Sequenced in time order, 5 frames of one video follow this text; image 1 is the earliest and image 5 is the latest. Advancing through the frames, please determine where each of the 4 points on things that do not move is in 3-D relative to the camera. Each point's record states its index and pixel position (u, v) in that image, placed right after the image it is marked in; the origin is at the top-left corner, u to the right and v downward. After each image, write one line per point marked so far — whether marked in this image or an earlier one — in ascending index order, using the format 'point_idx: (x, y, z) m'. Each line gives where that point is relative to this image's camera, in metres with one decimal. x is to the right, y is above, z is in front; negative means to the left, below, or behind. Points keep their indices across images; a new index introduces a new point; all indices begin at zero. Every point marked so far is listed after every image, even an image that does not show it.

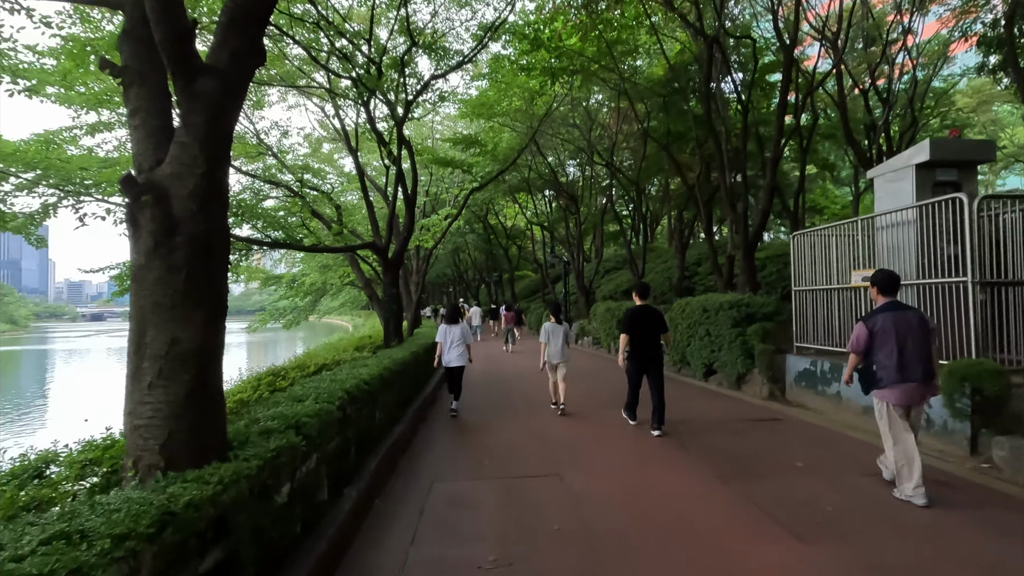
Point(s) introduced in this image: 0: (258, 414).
0: (-1.7, -0.8, +3.6) m
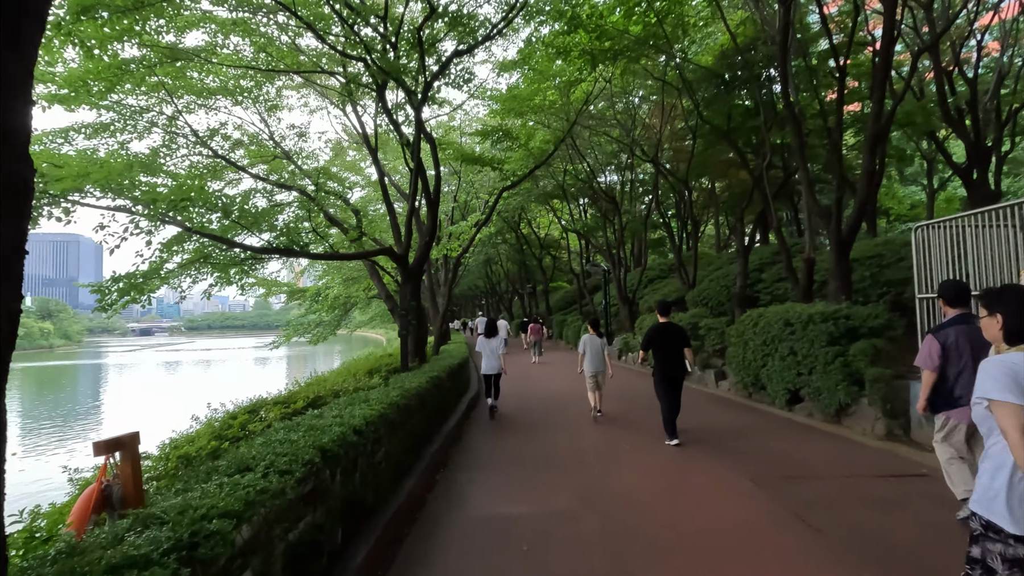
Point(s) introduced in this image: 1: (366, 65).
0: (-1.5, -0.9, +2.2) m
1: (-2.4, +3.6, +8.7) m
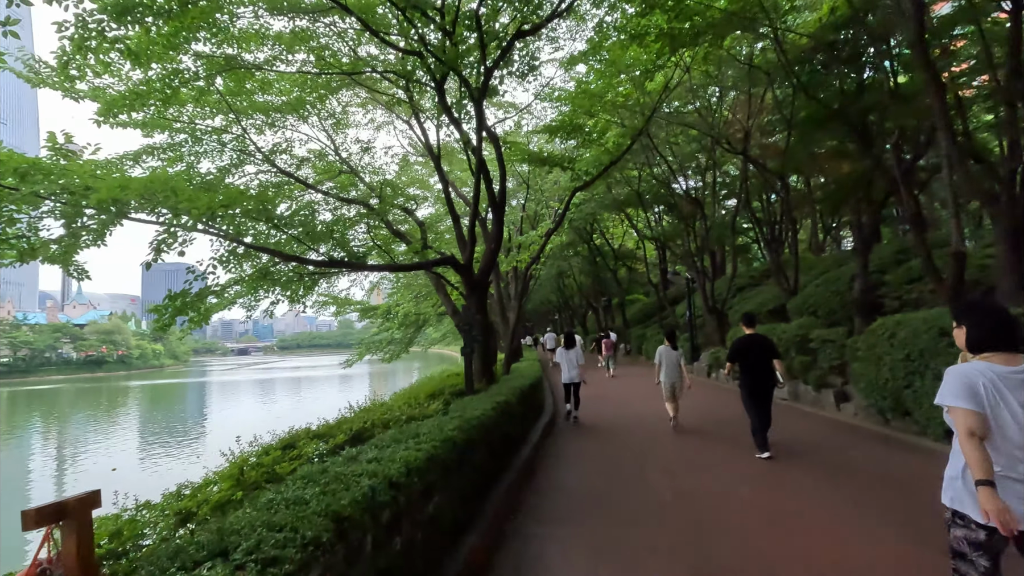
0: (-1.2, -0.9, +1.4) m
1: (-1.3, +3.4, +8.1) m
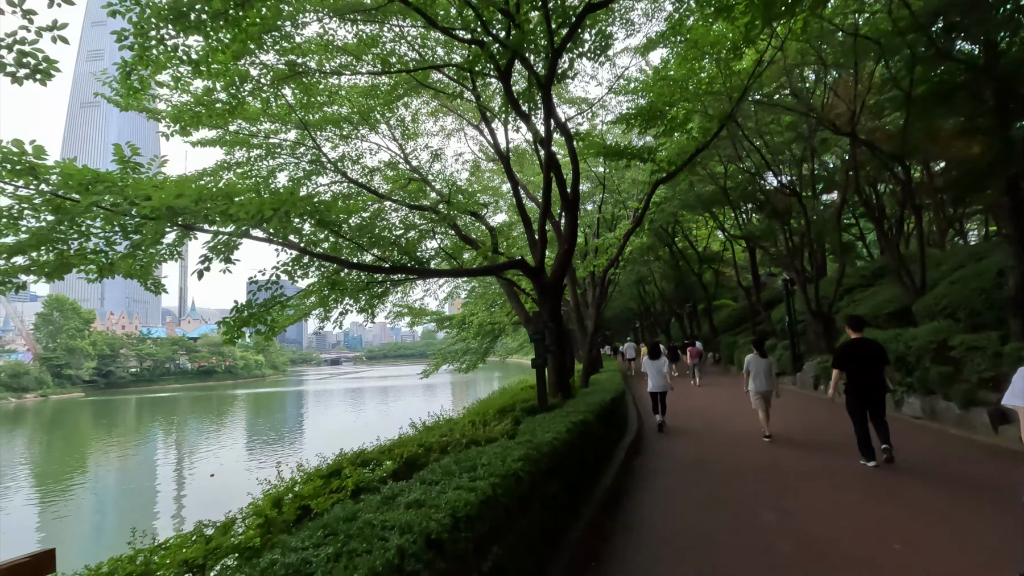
0: (-1.1, -0.9, +0.9) m
1: (-0.4, +3.3, +7.6) m
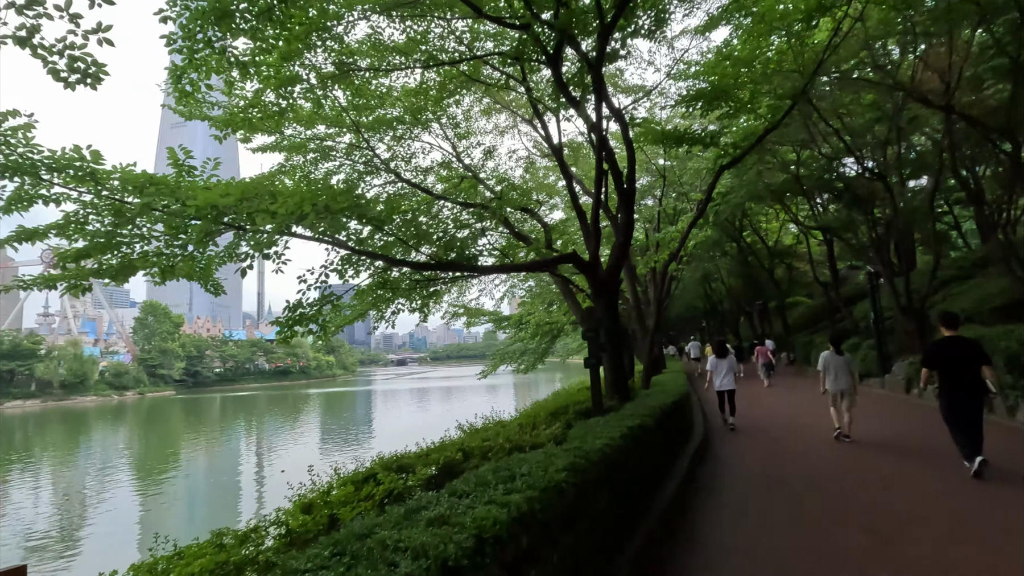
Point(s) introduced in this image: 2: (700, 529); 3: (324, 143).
0: (-1.1, -0.8, +0.6) m
1: (+0.3, +3.4, +7.2) m
2: (+1.6, -2.1, +4.4) m
3: (-3.5, +2.7, +9.9) m
